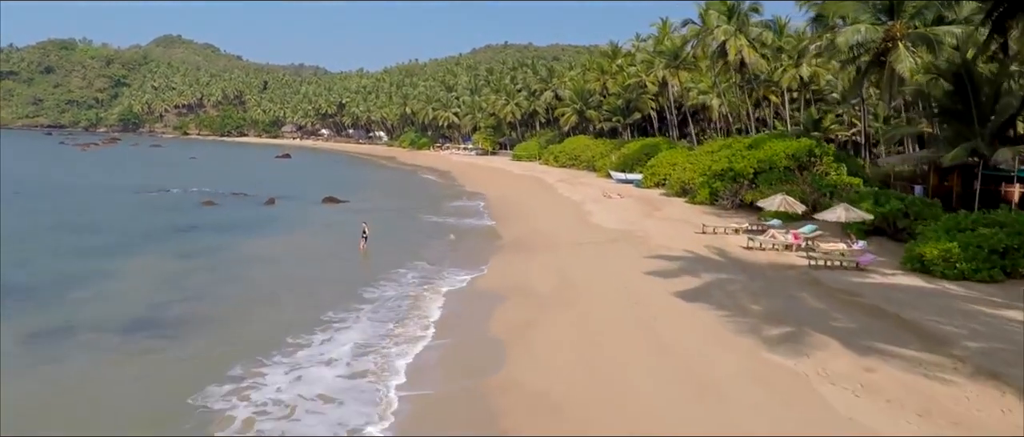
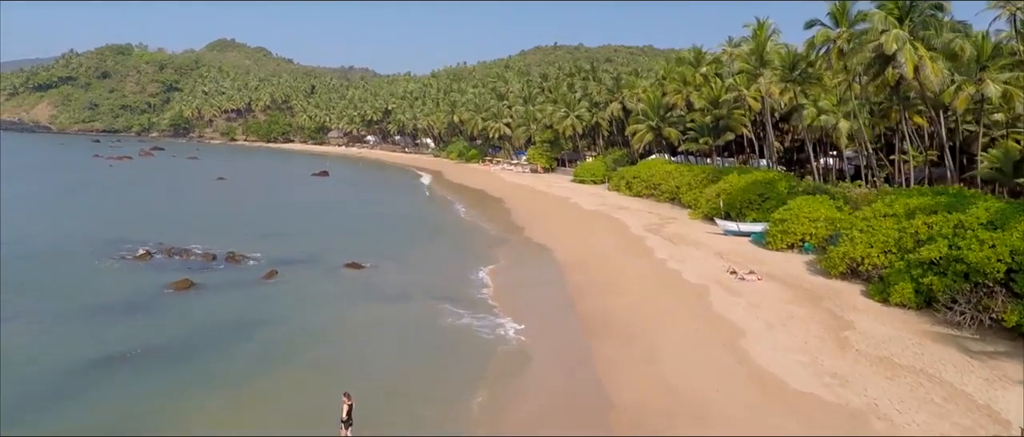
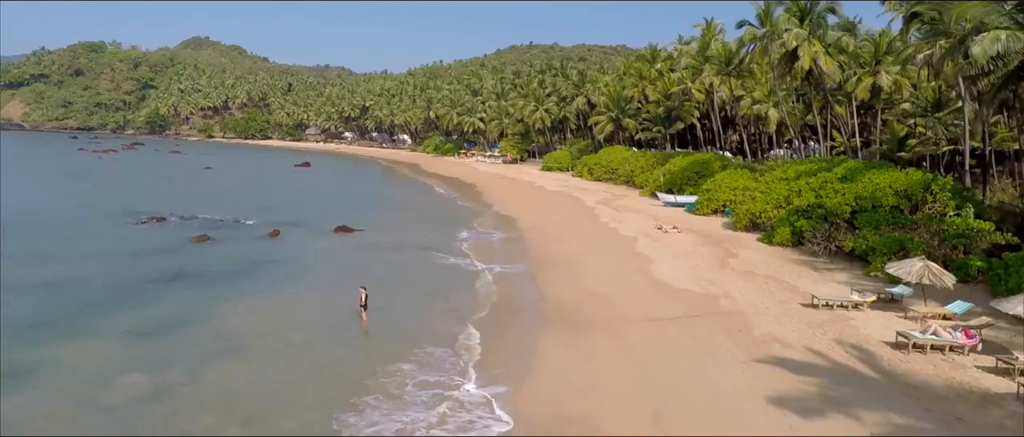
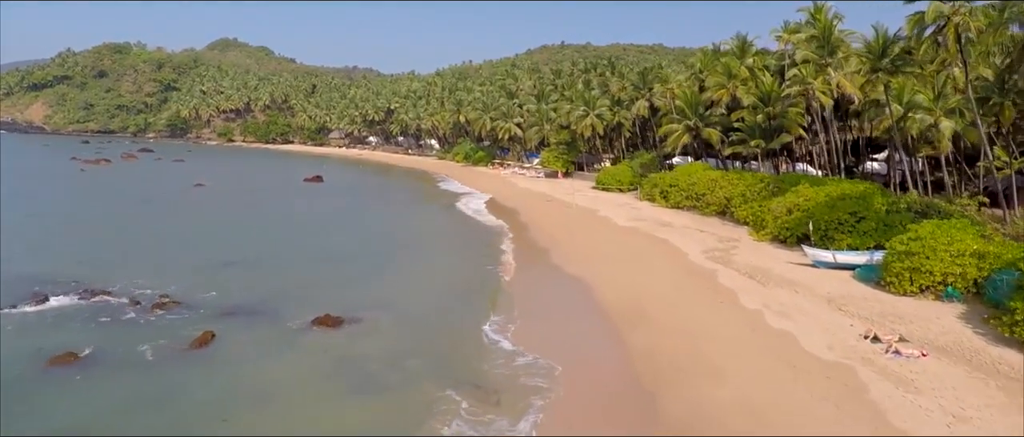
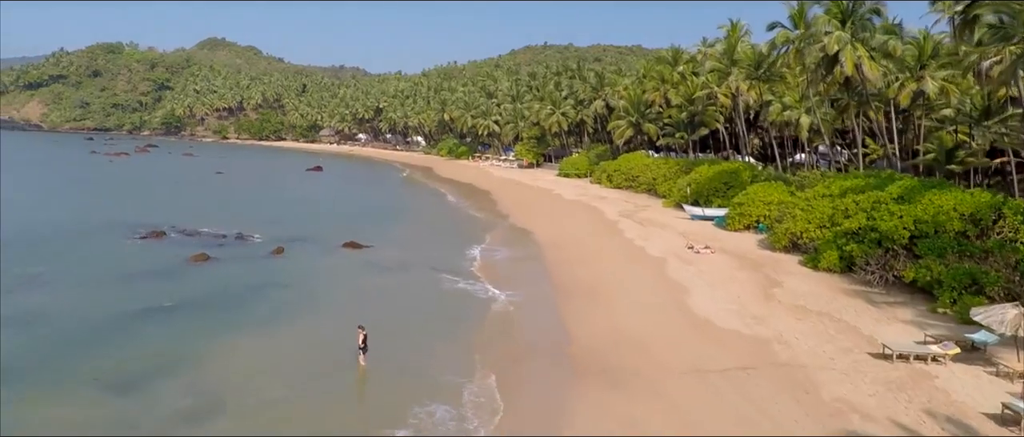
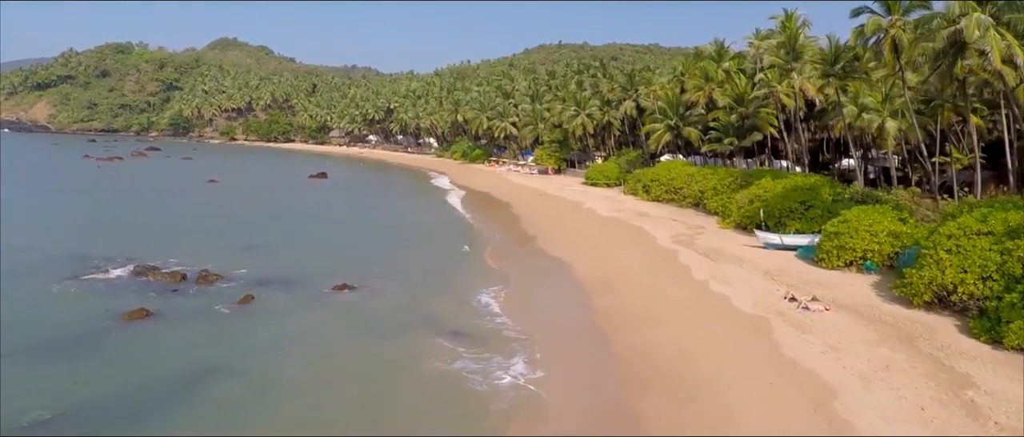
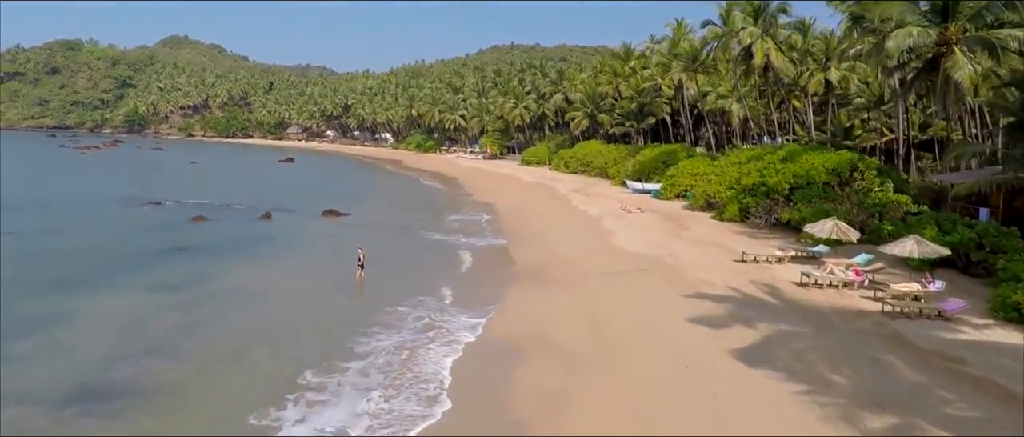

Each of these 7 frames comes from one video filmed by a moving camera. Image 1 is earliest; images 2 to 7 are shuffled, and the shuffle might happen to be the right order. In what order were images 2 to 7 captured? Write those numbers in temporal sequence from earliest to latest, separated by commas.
7, 3, 5, 2, 6, 4
